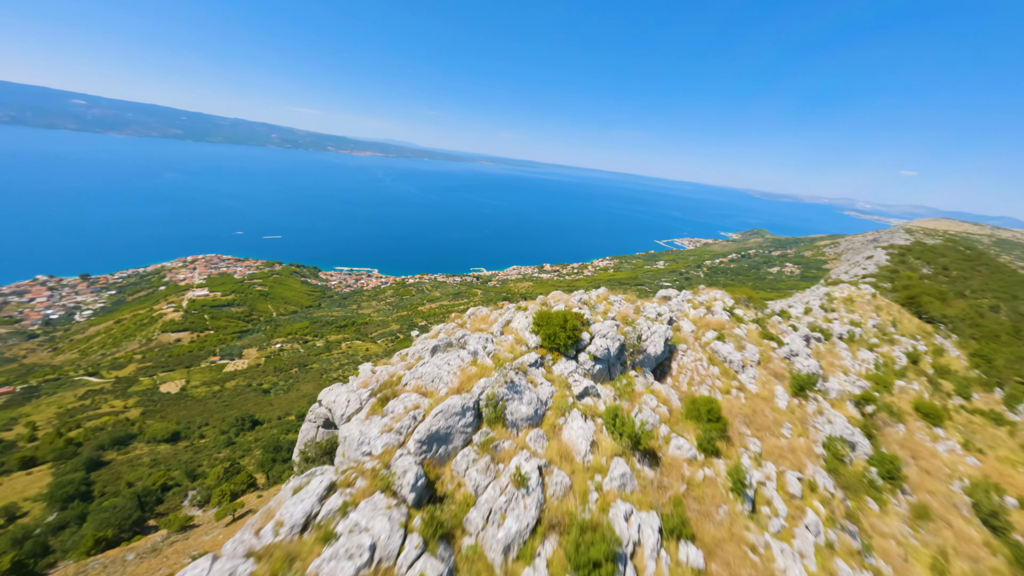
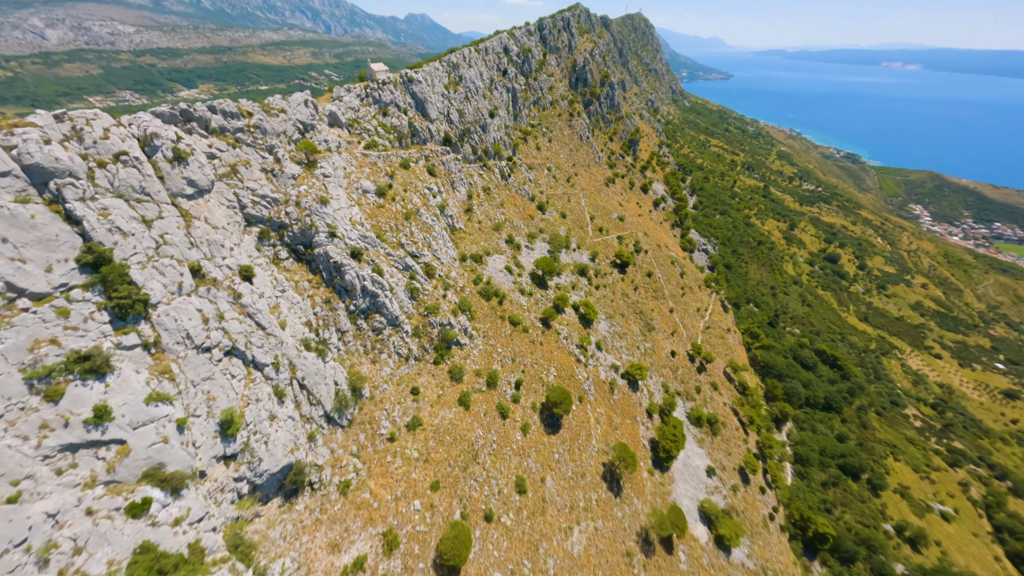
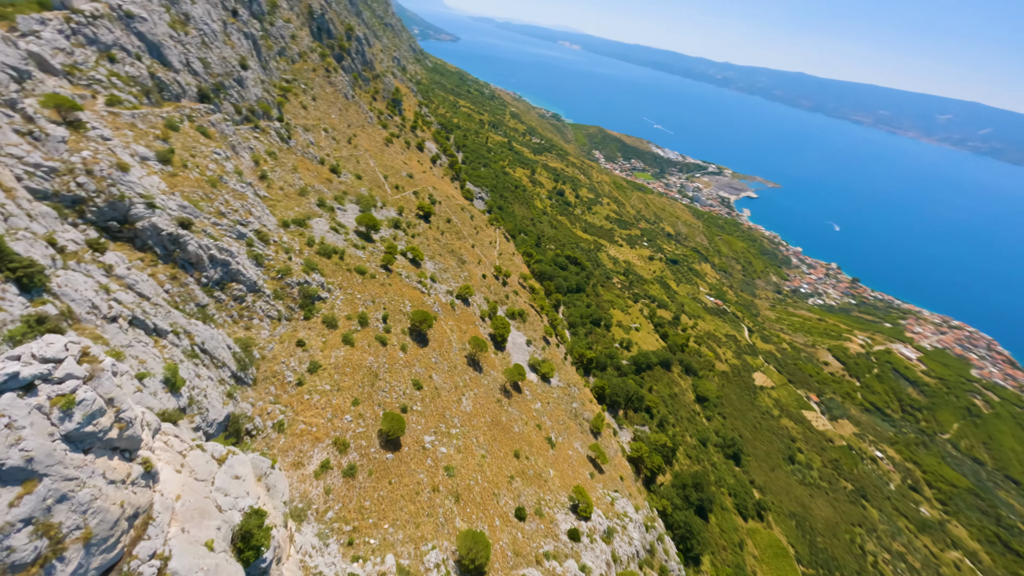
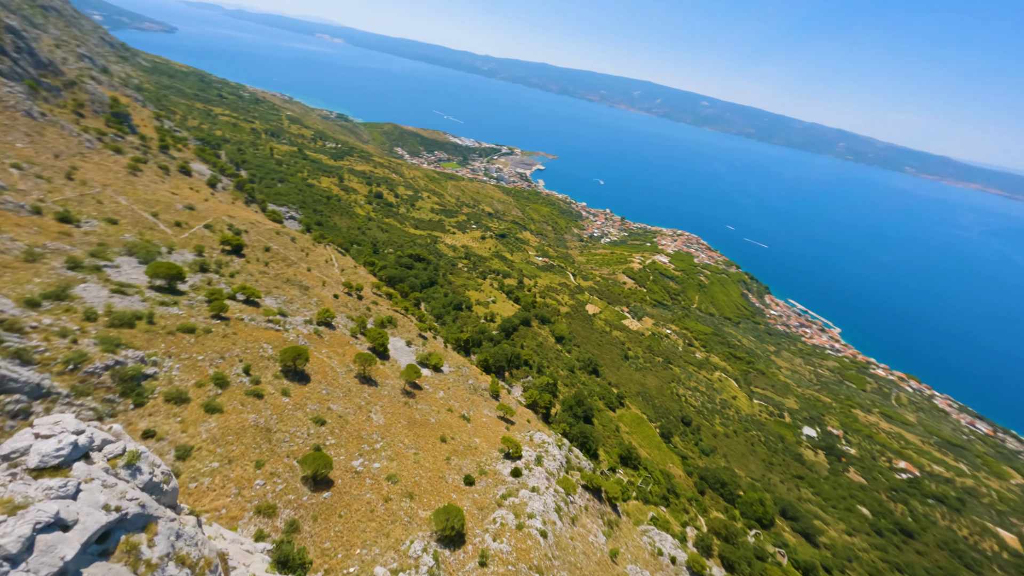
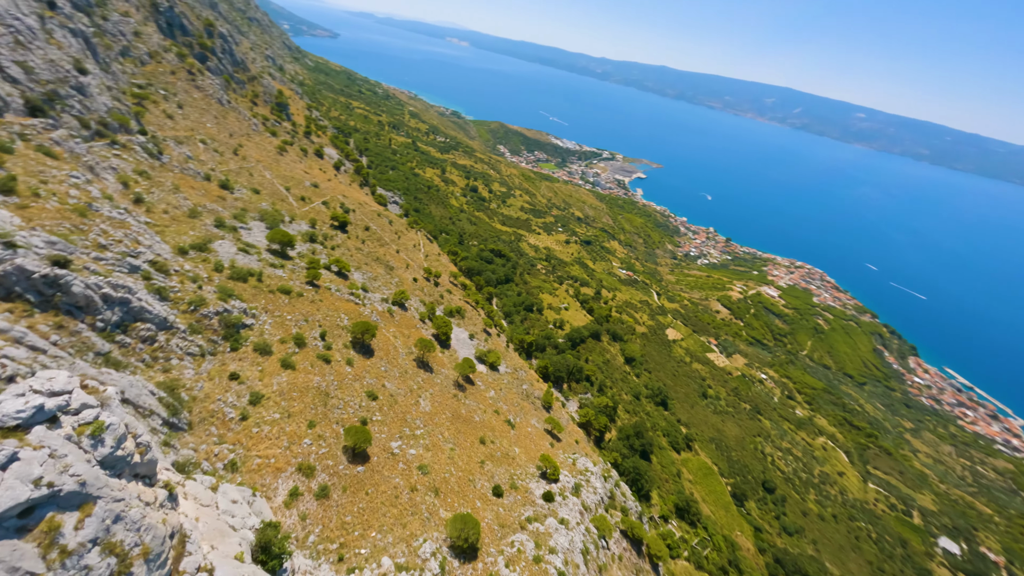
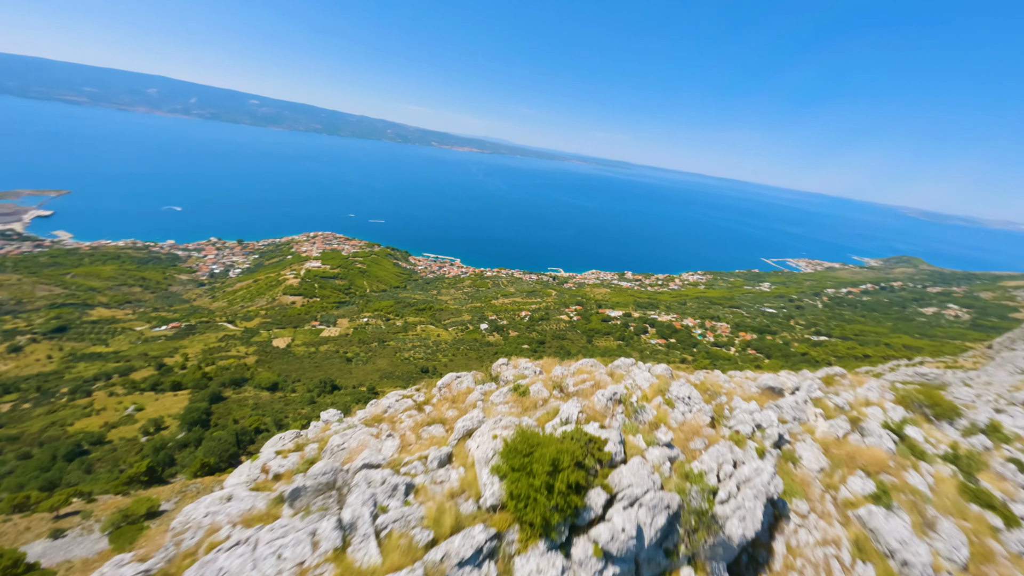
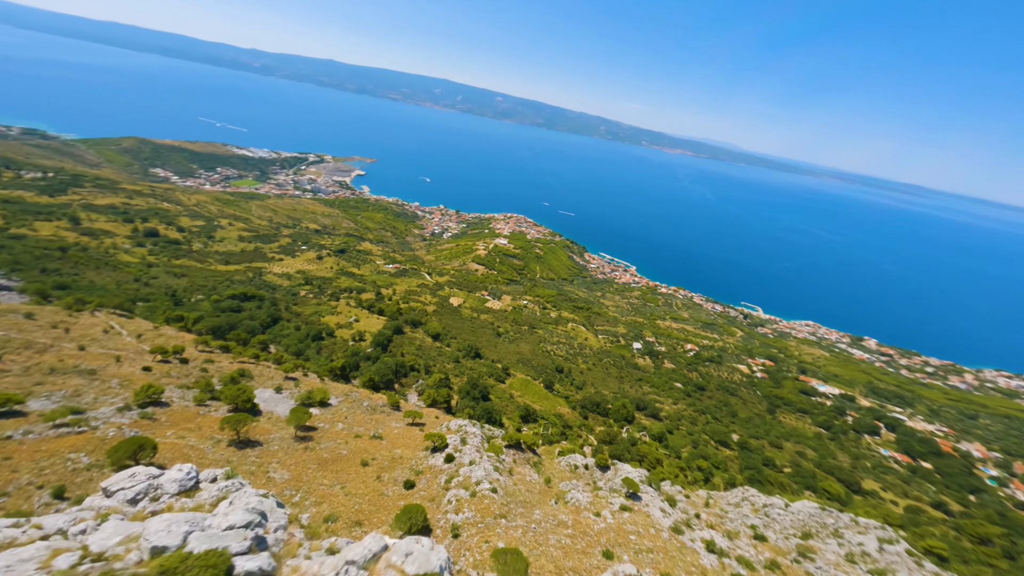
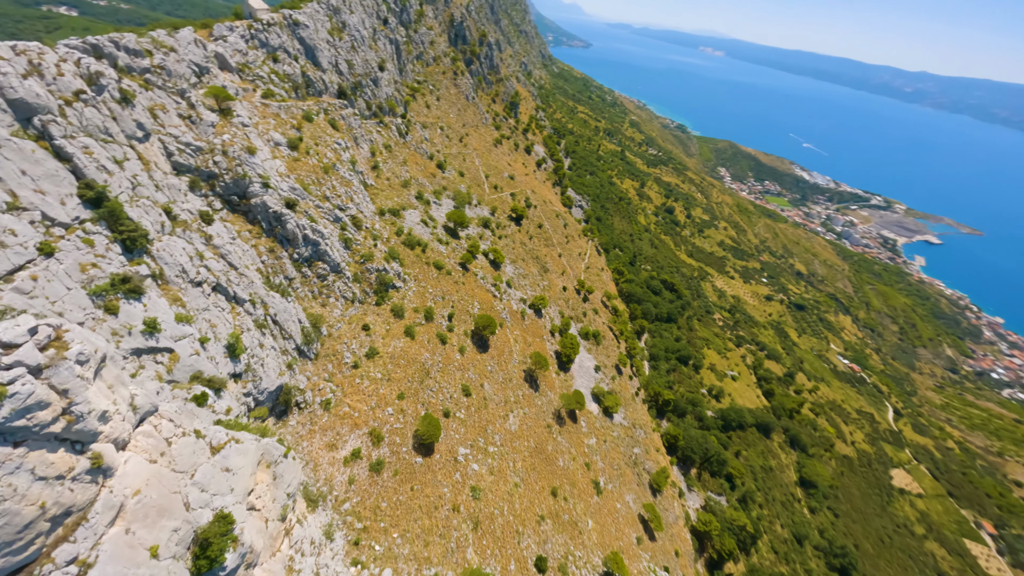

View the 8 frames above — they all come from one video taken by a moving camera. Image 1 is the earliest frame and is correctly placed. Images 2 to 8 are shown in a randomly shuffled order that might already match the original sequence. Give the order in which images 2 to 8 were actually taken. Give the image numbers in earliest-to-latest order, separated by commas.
6, 7, 4, 5, 3, 8, 2
